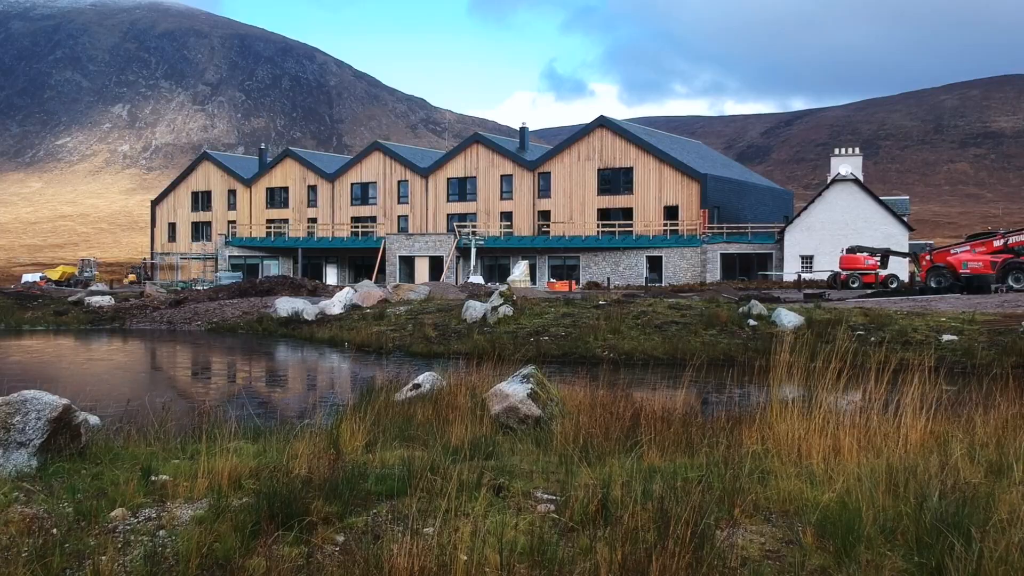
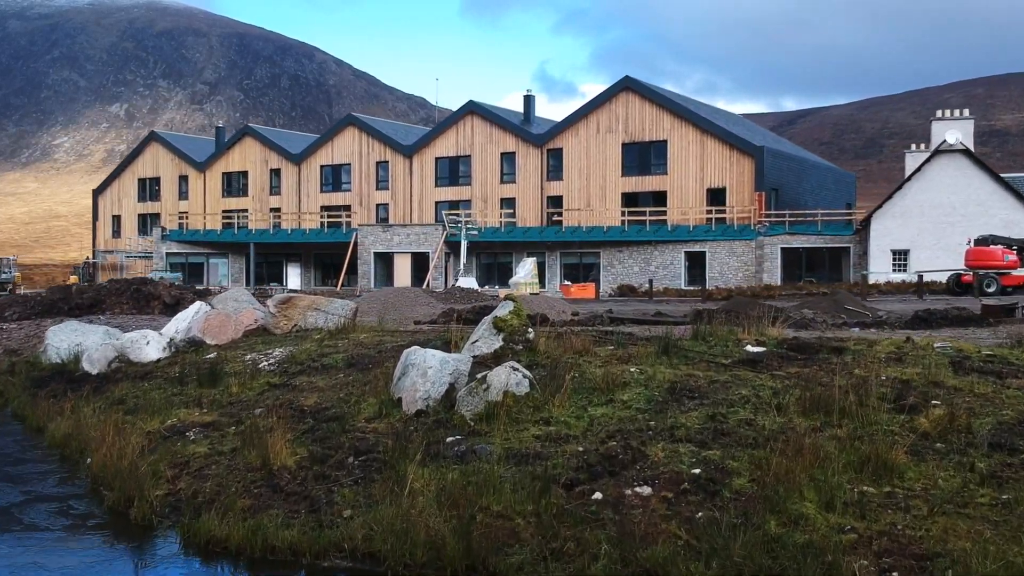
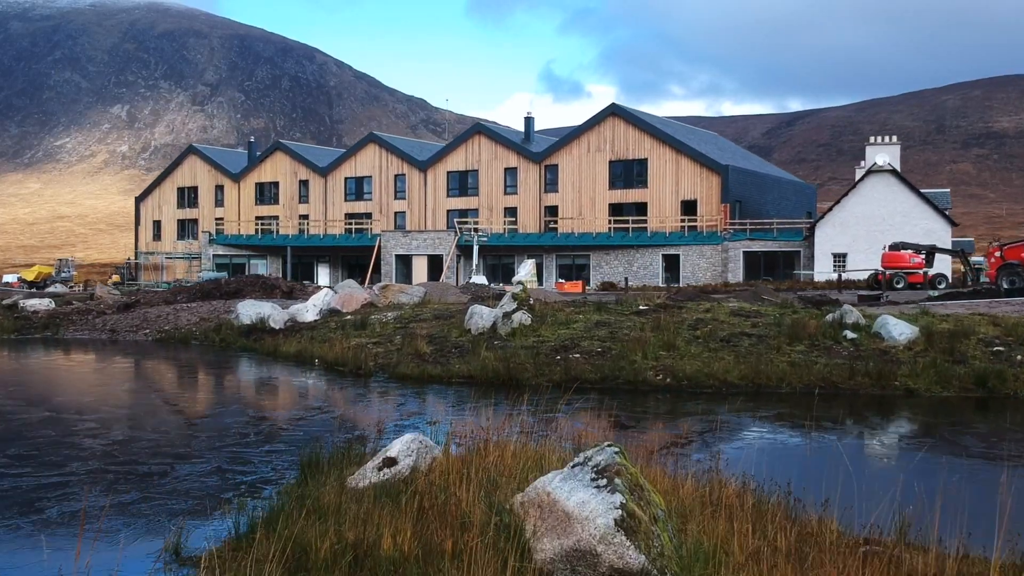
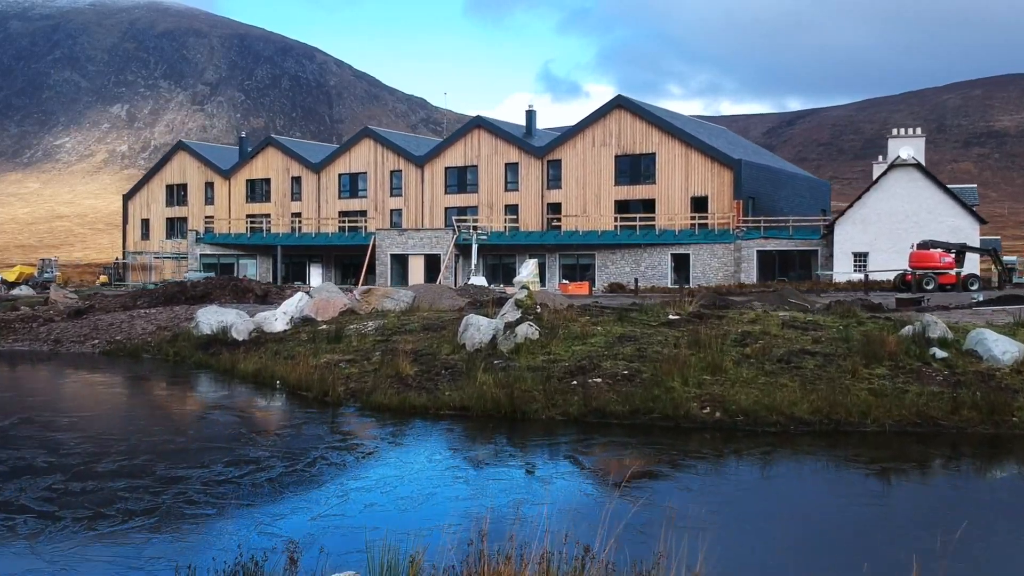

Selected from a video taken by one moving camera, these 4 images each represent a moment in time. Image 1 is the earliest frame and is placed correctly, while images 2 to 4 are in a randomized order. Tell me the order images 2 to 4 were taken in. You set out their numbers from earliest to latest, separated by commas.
3, 4, 2
